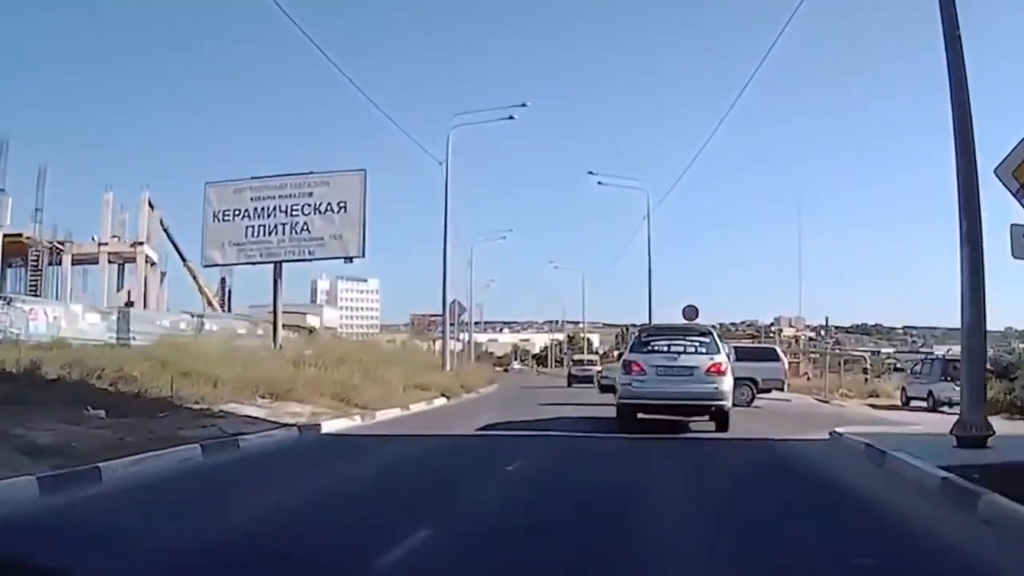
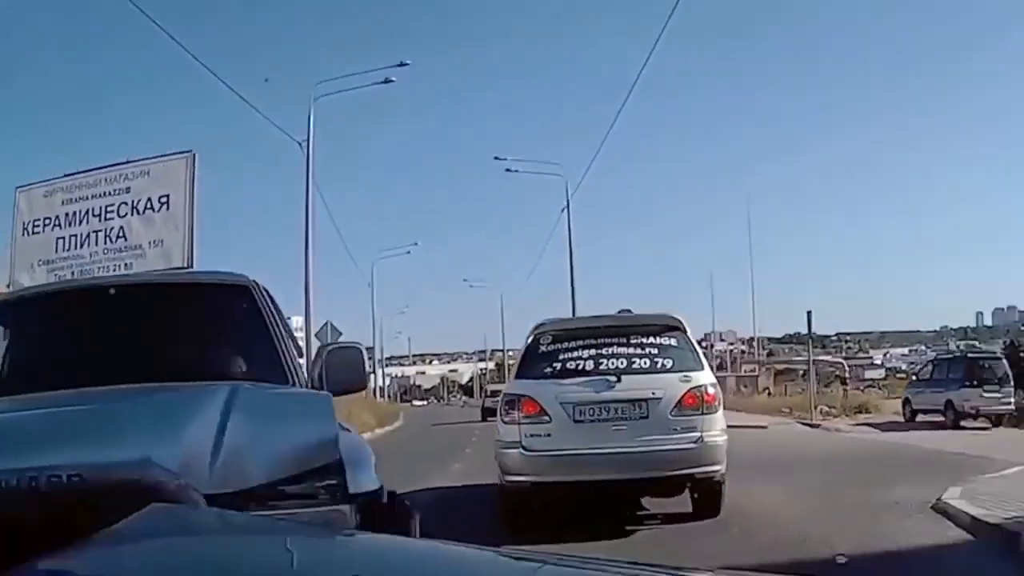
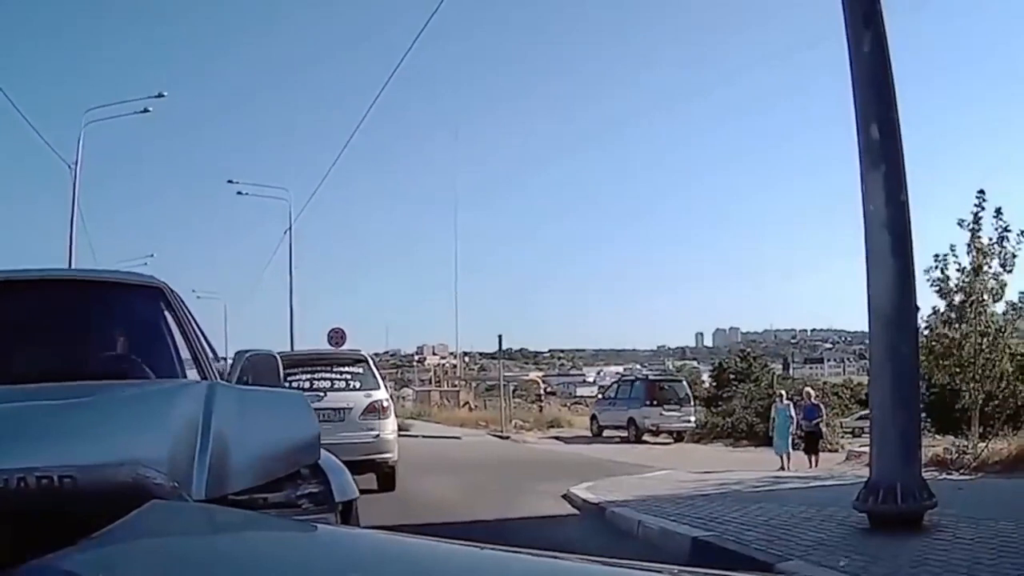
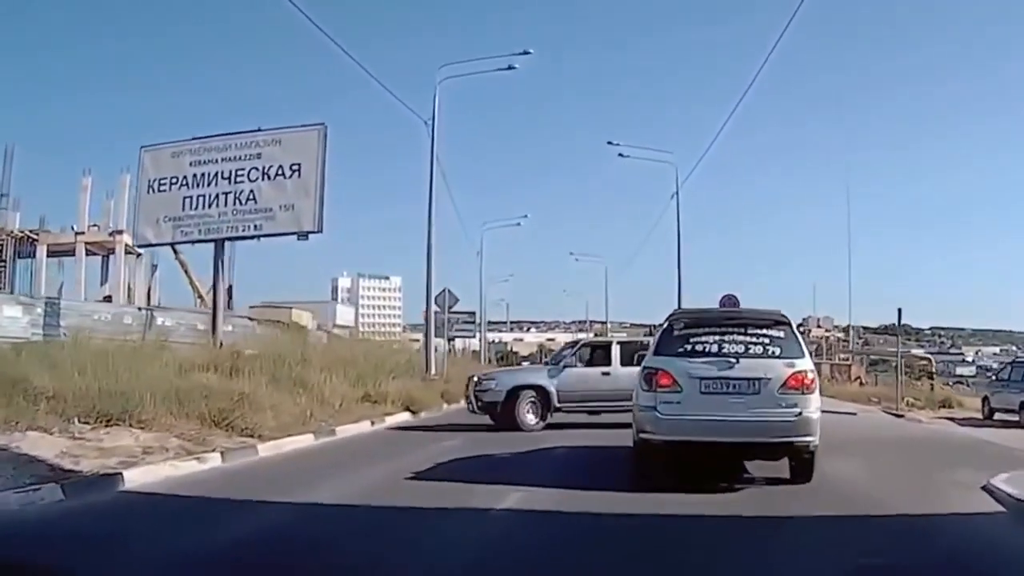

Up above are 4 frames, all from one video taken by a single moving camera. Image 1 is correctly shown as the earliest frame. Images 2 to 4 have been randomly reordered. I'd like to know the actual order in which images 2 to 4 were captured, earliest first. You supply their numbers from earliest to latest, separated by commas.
4, 2, 3
